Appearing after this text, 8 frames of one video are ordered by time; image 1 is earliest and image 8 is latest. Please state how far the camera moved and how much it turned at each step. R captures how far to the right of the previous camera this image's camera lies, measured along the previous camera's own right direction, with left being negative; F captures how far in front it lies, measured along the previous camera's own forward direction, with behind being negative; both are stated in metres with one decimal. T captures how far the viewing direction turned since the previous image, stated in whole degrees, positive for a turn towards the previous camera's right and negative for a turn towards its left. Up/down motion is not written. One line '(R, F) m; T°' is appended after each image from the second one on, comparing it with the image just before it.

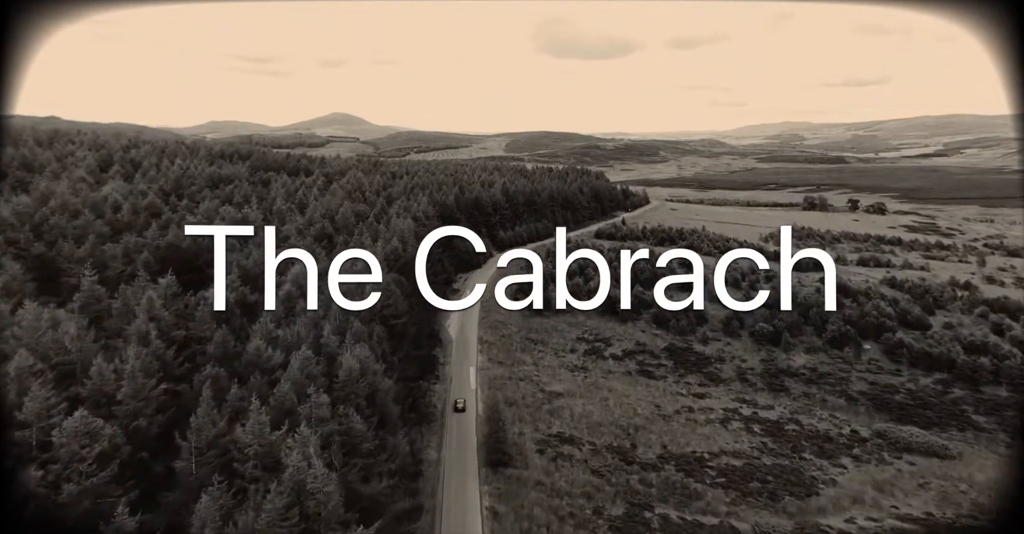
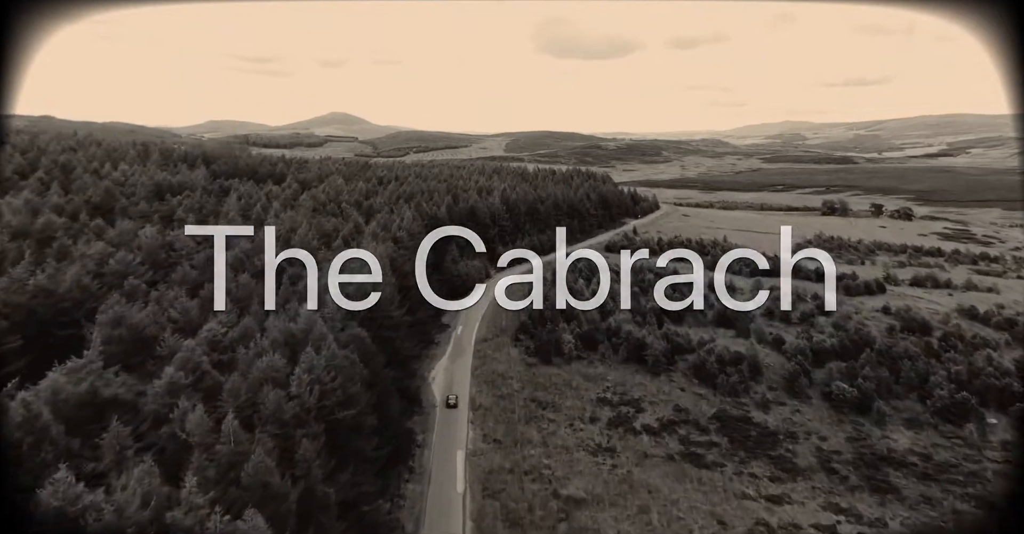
(-0.1, +8.9) m; 0°
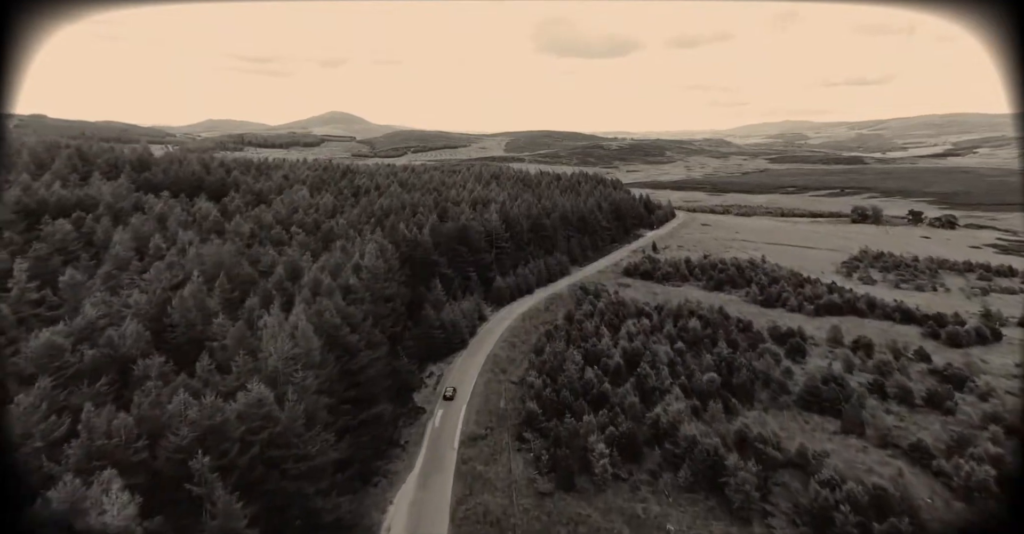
(-0.1, +12.5) m; 0°
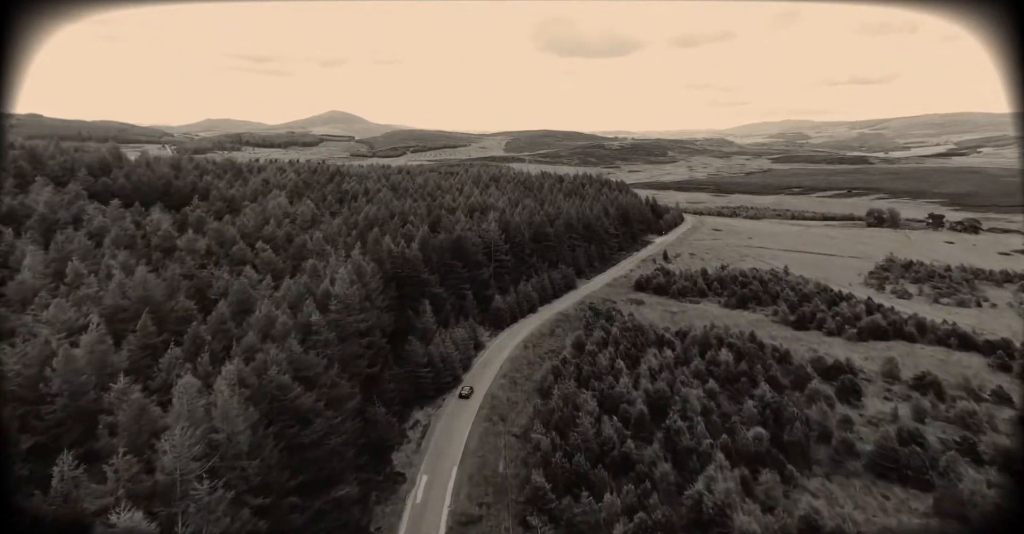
(0.0, +5.8) m; 0°
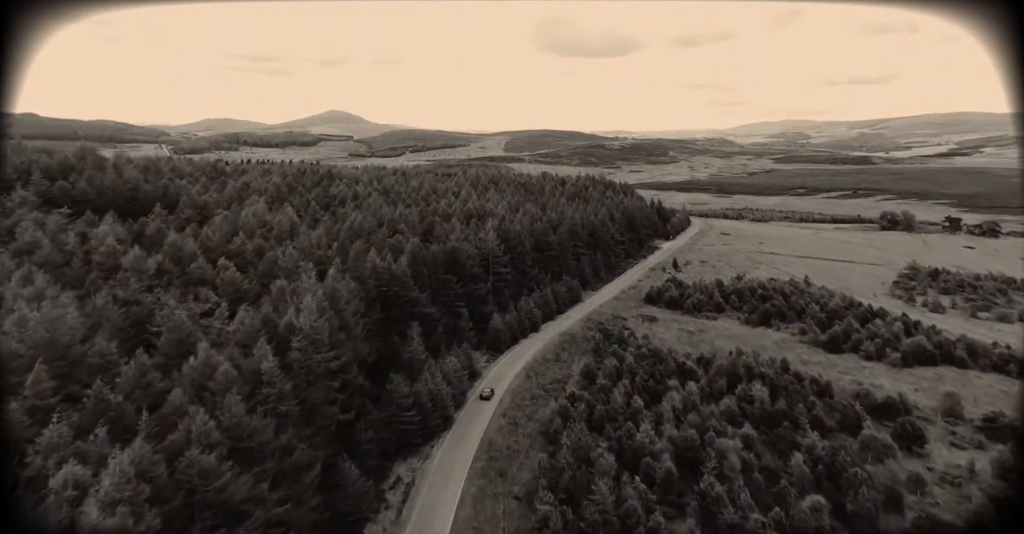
(0.0, +4.7) m; 0°
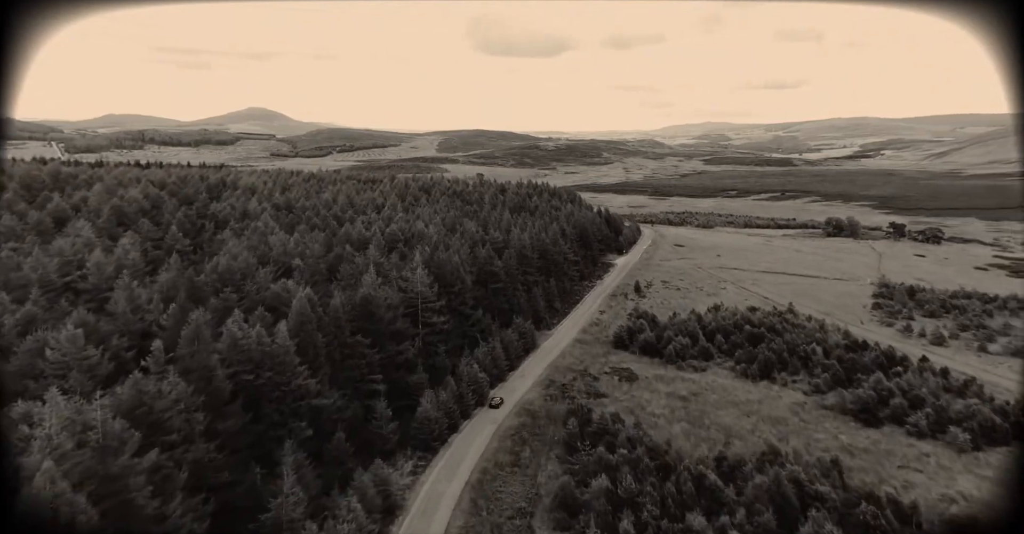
(-0.1, +11.6) m; +6°
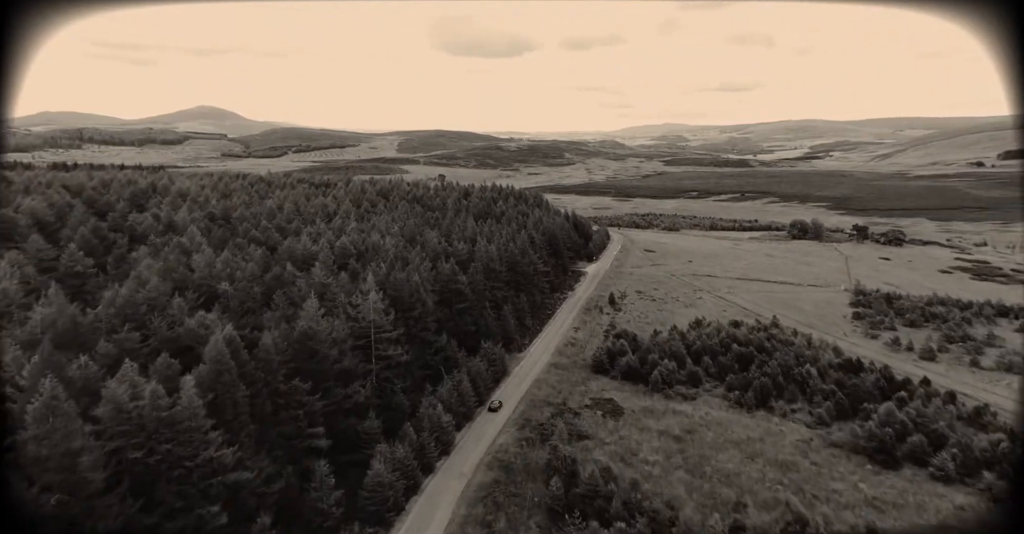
(-0.3, +4.8) m; +4°
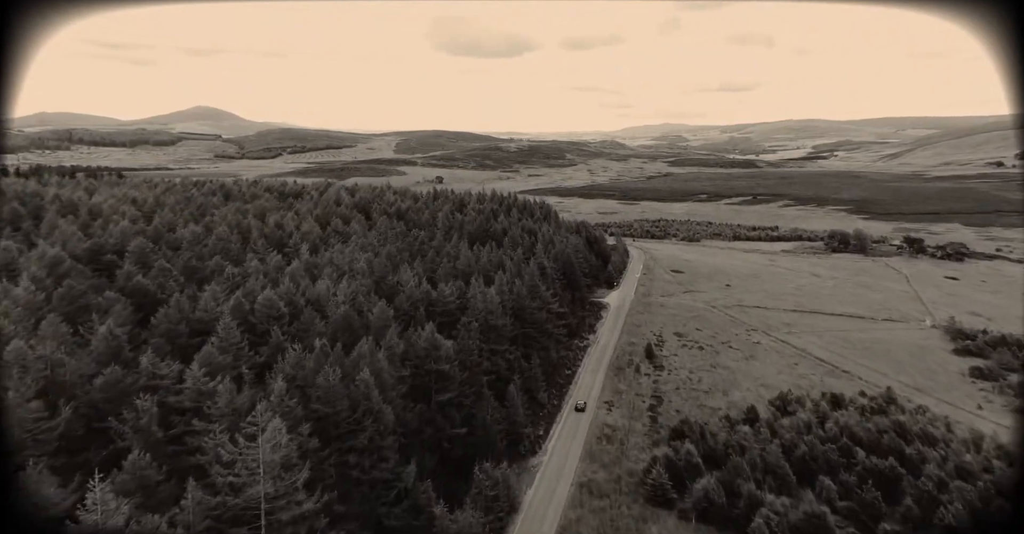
(-0.5, +14.8) m; 0°
